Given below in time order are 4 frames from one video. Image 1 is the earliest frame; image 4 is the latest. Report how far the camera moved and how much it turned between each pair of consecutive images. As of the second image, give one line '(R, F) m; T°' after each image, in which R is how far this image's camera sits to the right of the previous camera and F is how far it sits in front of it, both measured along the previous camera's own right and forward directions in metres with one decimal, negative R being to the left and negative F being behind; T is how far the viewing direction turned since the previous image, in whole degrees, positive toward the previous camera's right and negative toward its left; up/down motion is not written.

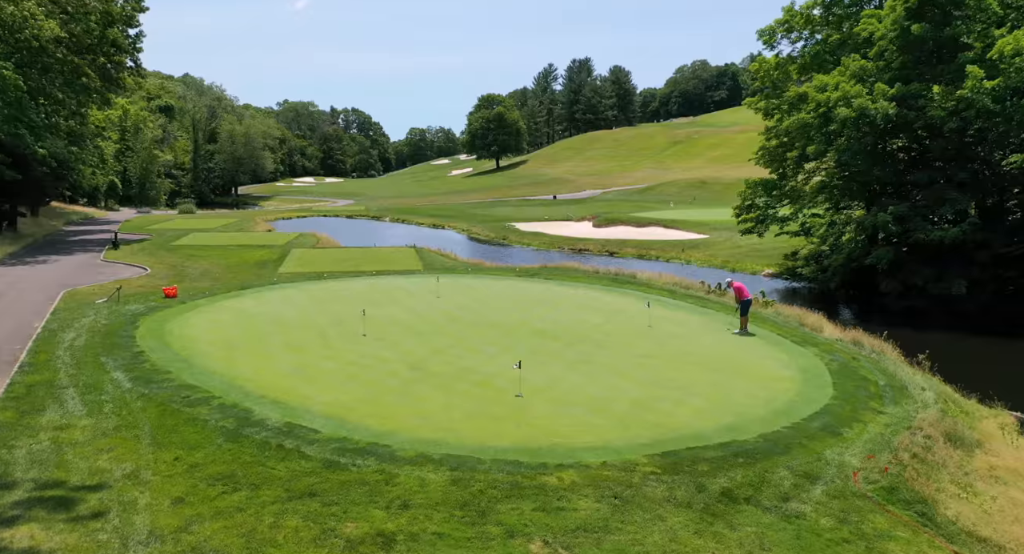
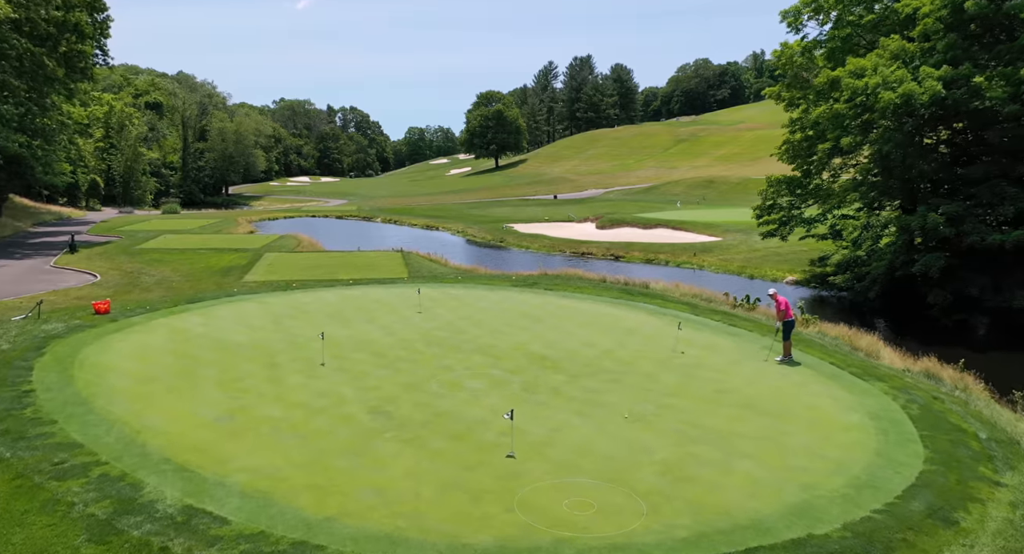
(+0.1, +2.9) m; 0°
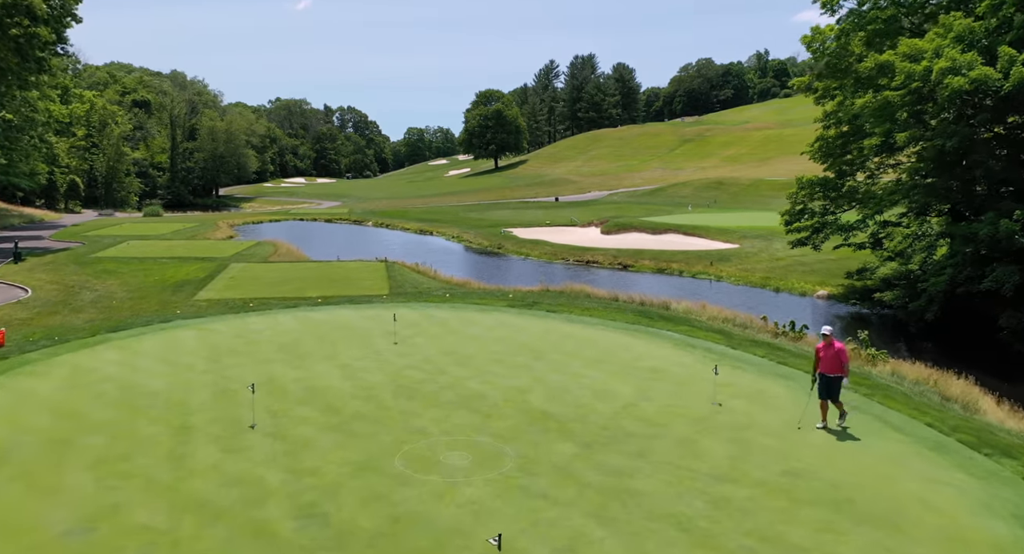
(+0.1, +3.1) m; 0°
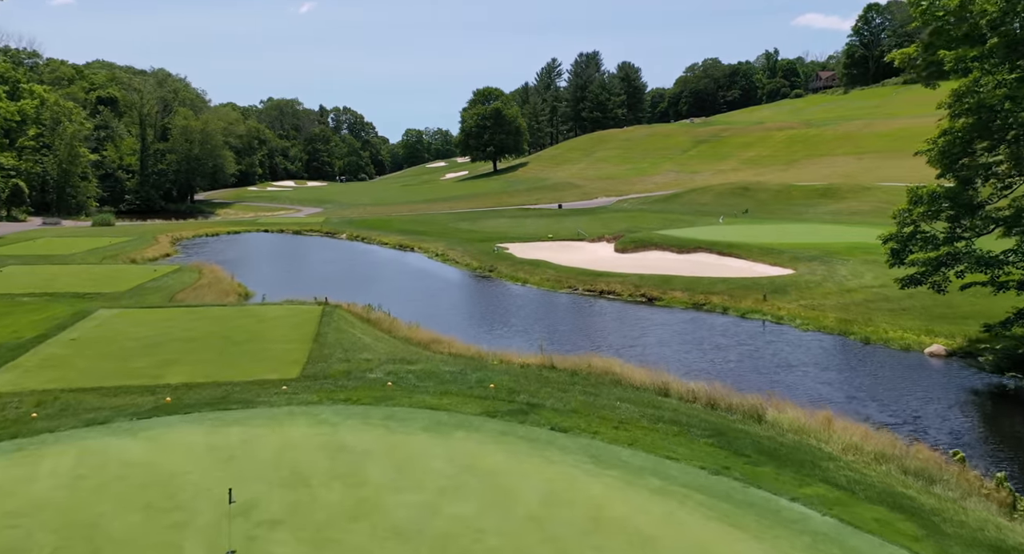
(+0.3, +7.4) m; 0°
